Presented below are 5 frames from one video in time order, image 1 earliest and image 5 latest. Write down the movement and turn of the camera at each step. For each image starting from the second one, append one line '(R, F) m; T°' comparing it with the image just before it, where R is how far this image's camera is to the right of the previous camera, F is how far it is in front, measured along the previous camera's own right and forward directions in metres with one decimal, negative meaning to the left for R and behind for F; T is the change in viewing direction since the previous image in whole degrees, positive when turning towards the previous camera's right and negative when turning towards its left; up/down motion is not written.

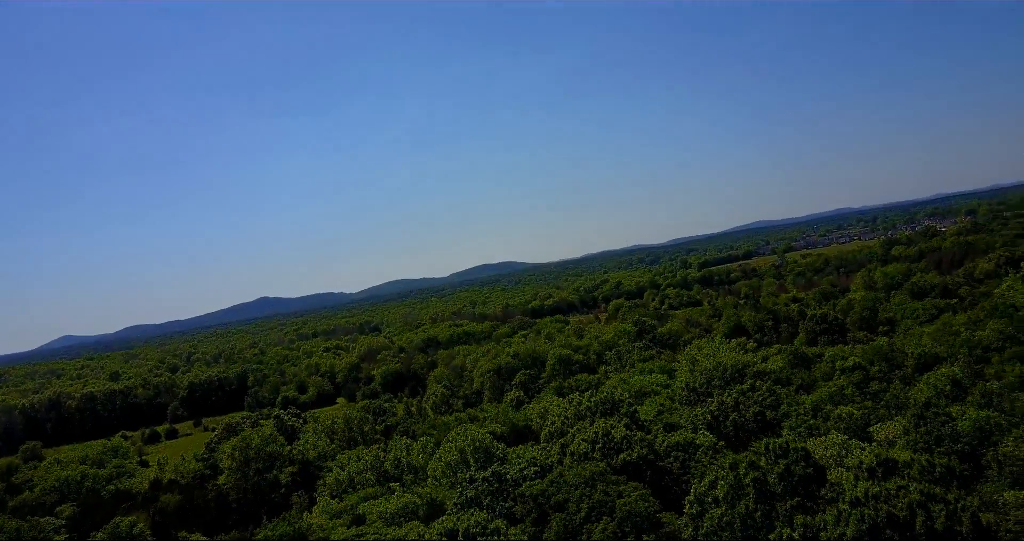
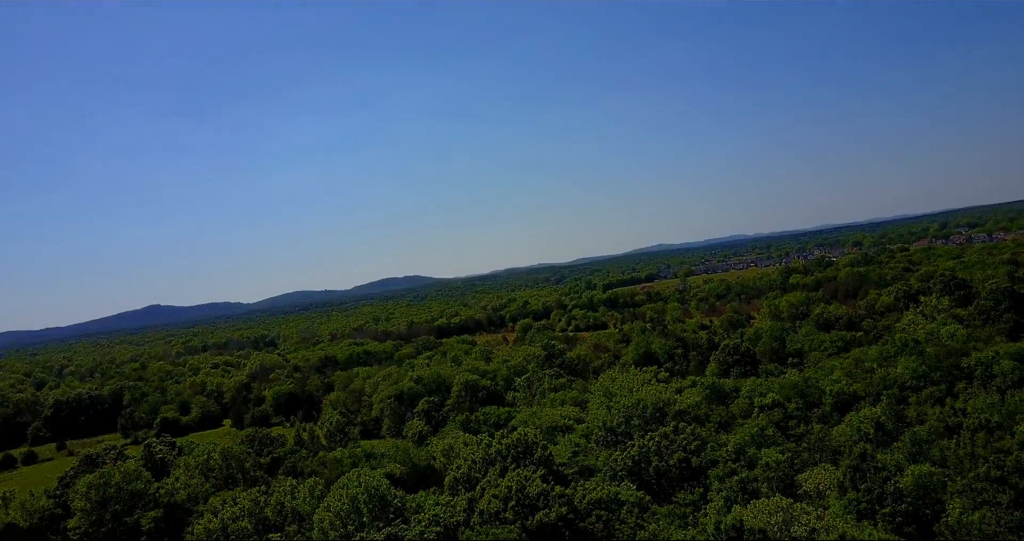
(+0.3, +1.9) m; +8°
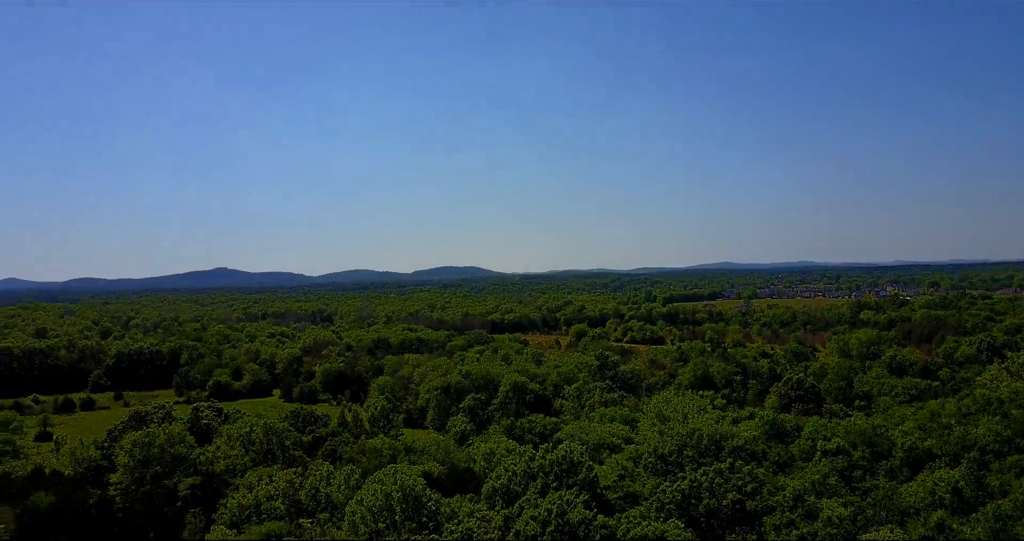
(-0.4, +1.0) m; -5°
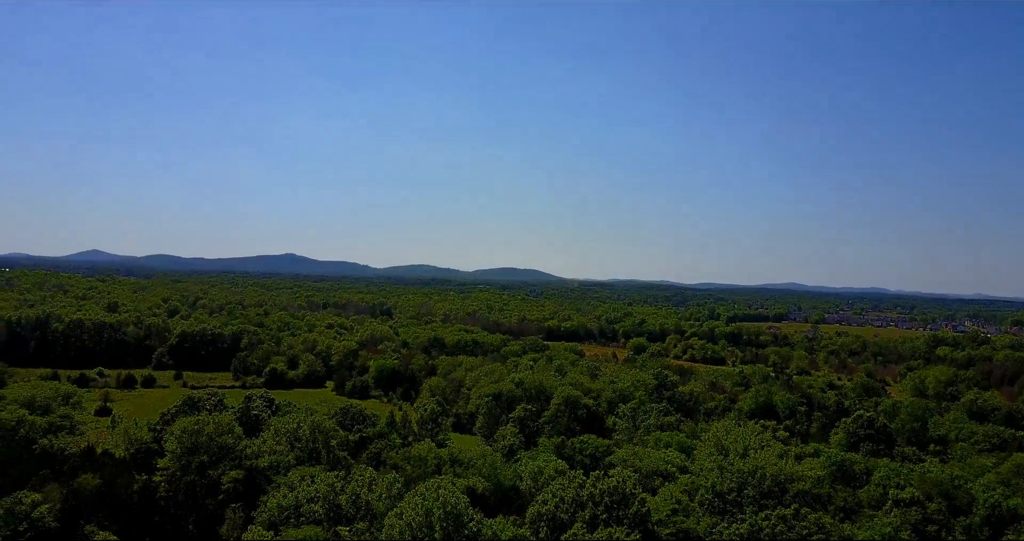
(-0.4, +1.1) m; -5°
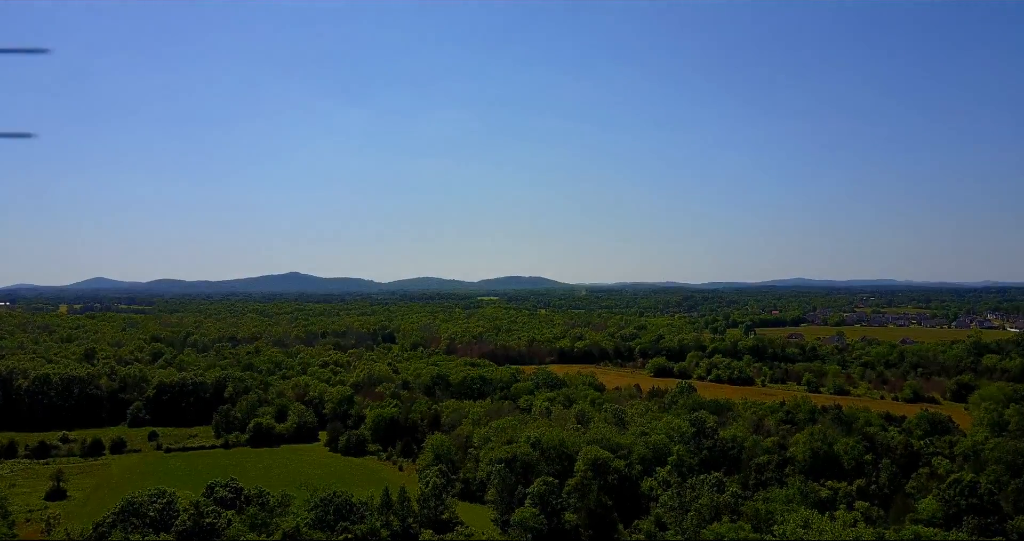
(-0.2, +6.0) m; 0°
